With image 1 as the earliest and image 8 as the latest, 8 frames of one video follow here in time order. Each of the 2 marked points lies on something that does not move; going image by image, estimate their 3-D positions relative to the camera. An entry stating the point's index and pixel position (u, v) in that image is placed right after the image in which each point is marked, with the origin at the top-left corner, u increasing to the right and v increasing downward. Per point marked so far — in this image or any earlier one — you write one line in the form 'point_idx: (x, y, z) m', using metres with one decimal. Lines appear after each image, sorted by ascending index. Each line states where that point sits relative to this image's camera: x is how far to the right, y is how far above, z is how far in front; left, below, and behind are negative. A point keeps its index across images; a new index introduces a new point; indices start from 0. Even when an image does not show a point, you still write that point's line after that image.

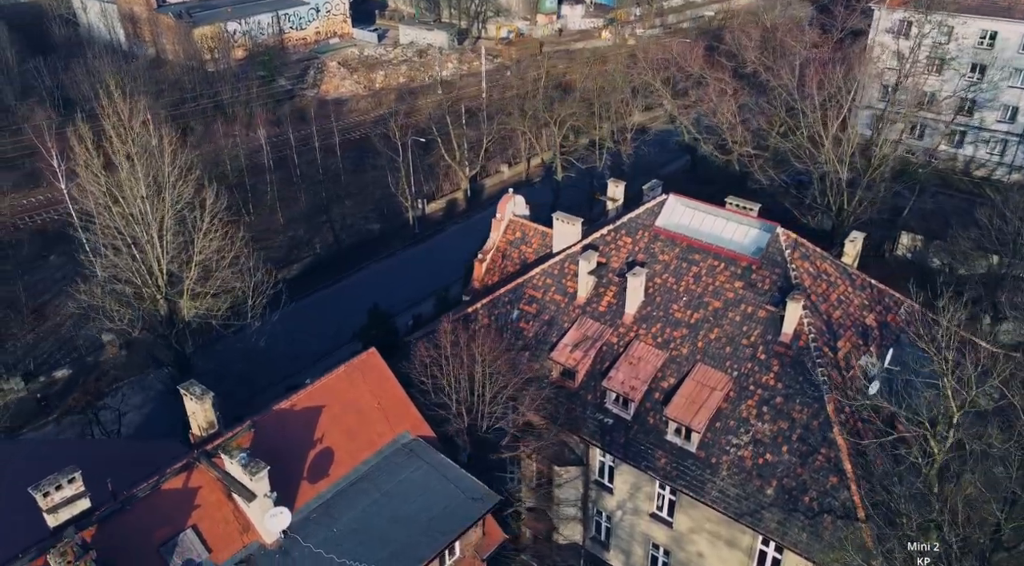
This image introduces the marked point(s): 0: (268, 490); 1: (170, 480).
0: (-5.0, -4.5, +18.8) m
1: (-7.5, -4.4, +19.2) m
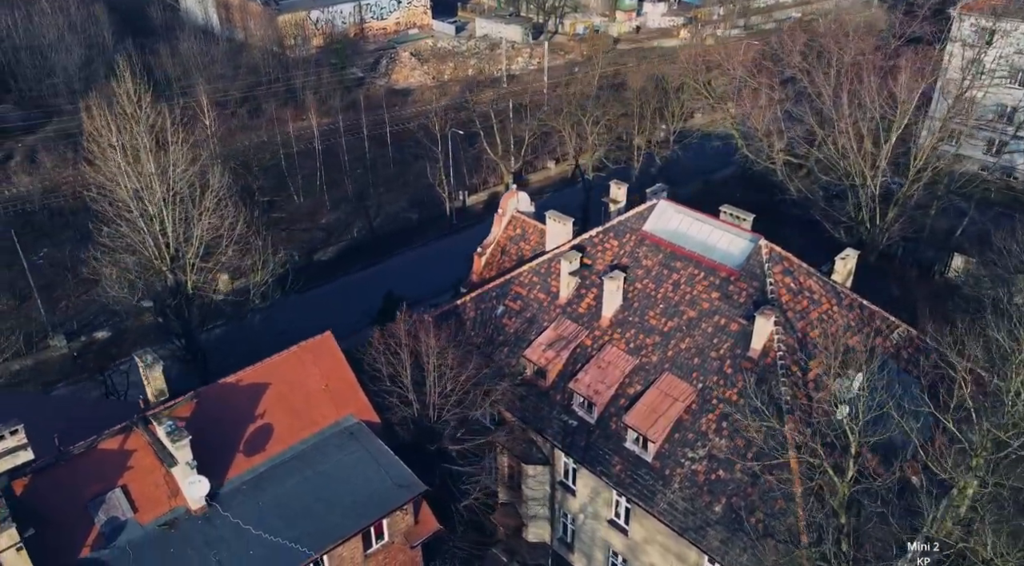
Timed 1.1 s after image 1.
0: (-7.2, -4.1, +19.8) m
1: (-9.6, -3.8, +20.5) m
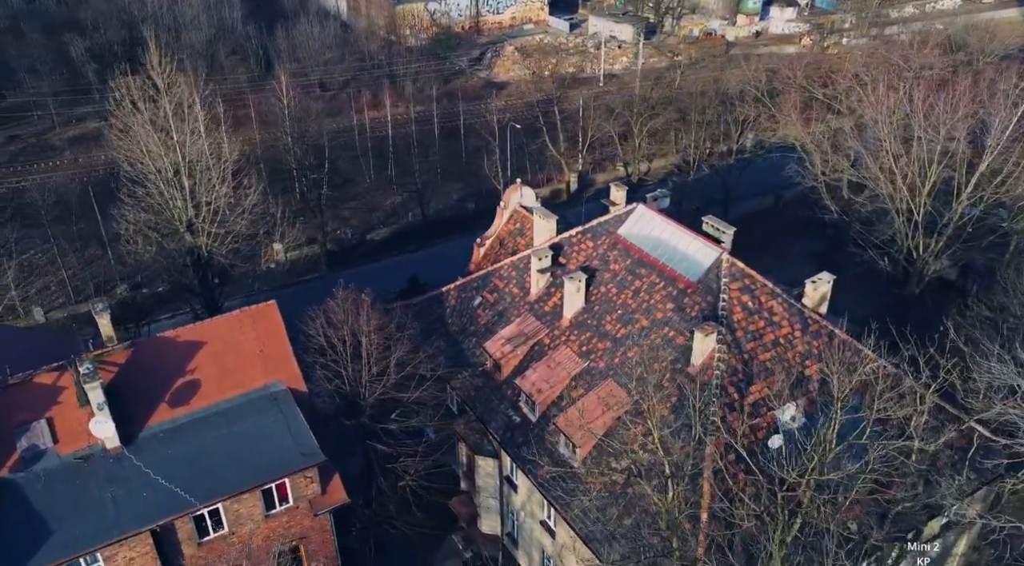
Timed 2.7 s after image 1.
0: (-10.2, -3.0, +21.5) m
1: (-12.4, -2.4, +22.7) m
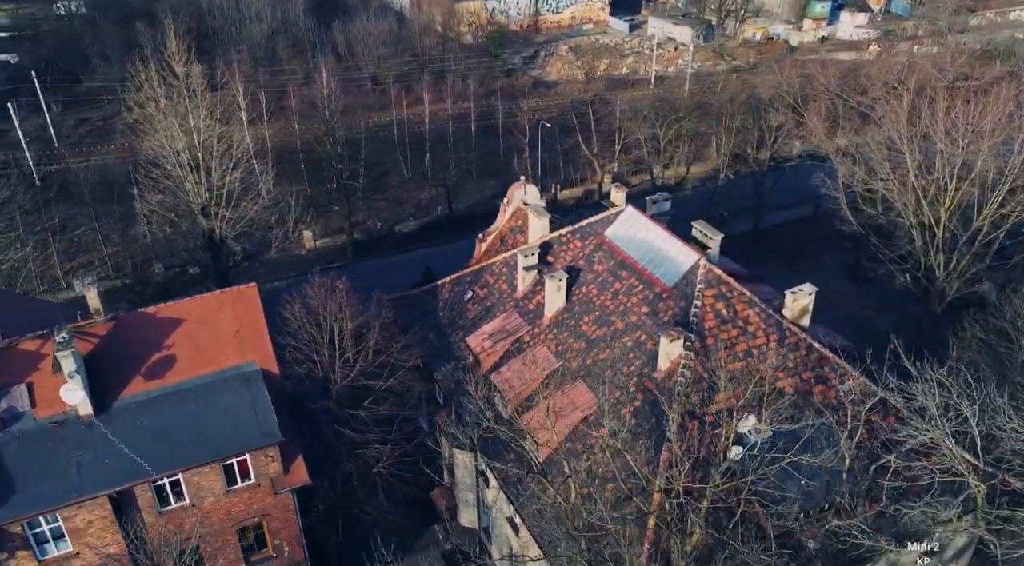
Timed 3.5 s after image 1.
0: (-11.5, -2.3, +22.6) m
1: (-13.5, -1.7, +23.9) m
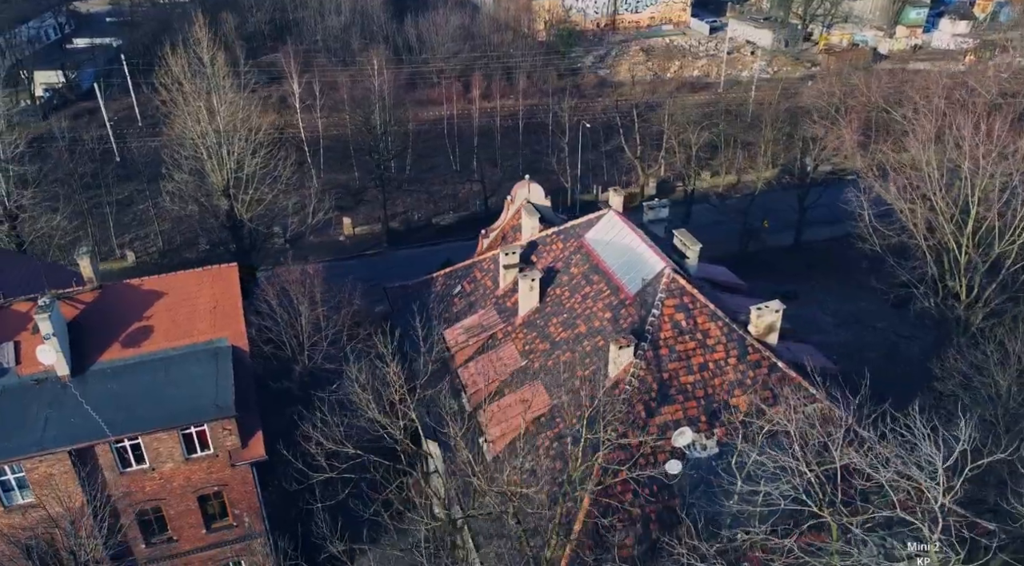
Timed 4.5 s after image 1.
0: (-13.0, -1.4, +24.3) m
1: (-14.8, -0.7, +25.8) m
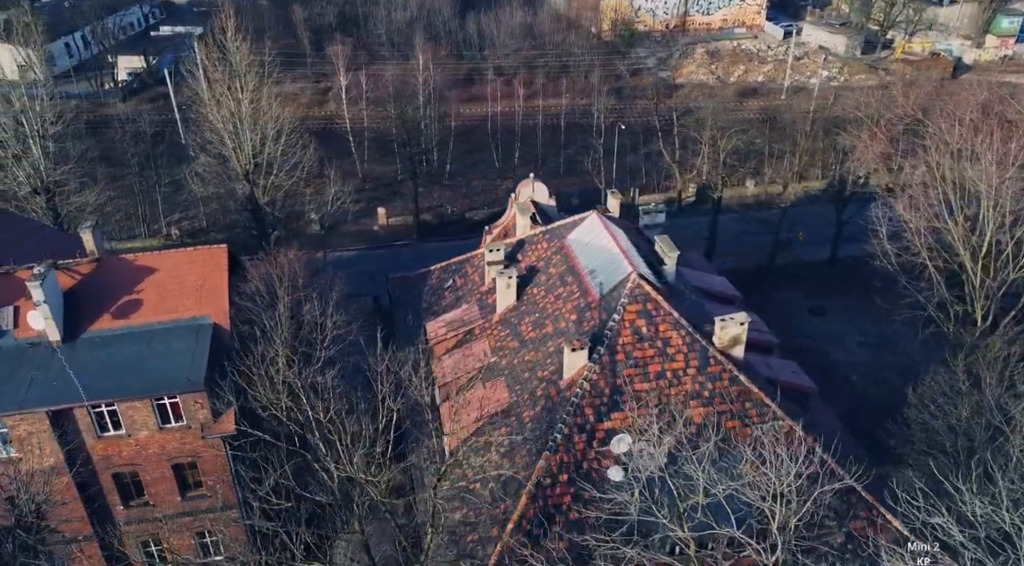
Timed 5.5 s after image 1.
0: (-14.1, -0.5, +25.8) m
1: (-15.7, +0.3, +27.6) m
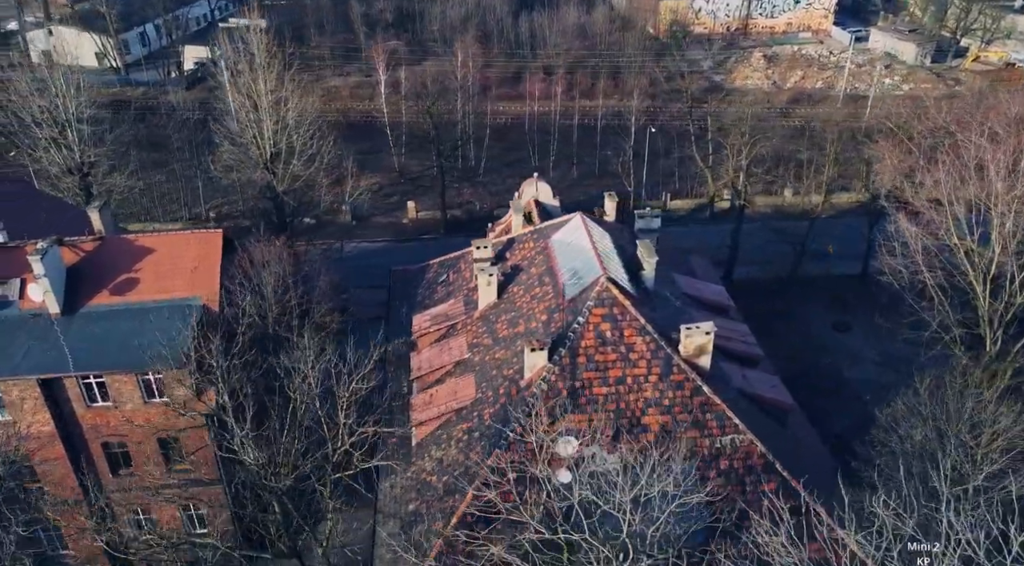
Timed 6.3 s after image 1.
0: (-14.9, +0.3, +27.3) m
1: (-16.3, +1.2, +29.2) m
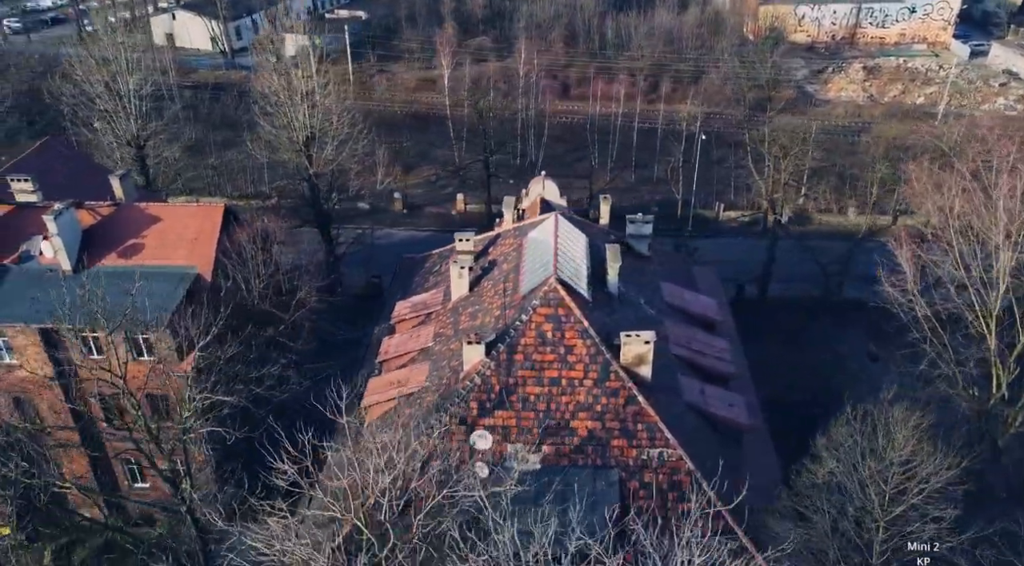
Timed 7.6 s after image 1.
0: (-15.7, +1.7, +29.6) m
1: (-16.7, +2.7, +31.7) m
